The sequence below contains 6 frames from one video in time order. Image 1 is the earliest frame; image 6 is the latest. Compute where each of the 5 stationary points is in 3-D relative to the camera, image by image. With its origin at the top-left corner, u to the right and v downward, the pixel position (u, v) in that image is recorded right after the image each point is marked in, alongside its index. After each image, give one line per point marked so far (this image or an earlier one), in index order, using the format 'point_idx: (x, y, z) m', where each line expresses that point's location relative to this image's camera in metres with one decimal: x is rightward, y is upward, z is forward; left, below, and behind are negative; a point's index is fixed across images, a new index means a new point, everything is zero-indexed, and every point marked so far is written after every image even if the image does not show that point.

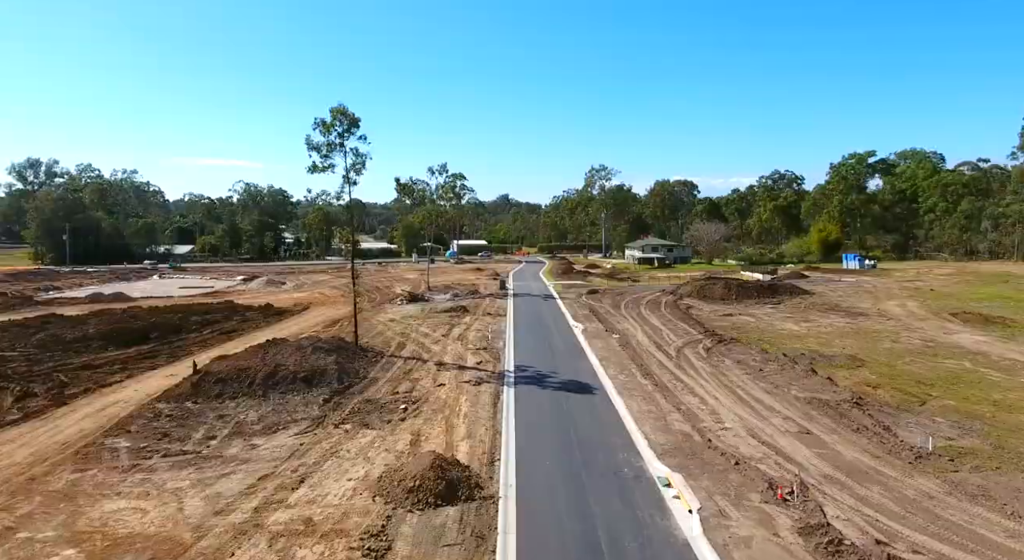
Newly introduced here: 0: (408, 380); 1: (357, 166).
0: (-2.5, -2.5, +13.2) m
1: (-4.8, +3.5, +16.6) m
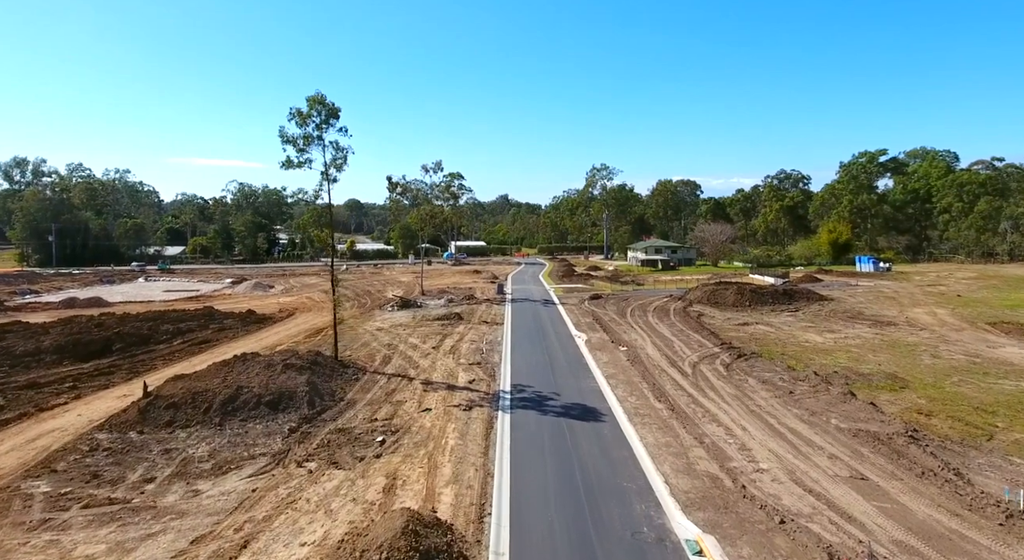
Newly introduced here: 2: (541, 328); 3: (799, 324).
0: (-2.6, -2.7, +11.6) m
1: (-4.9, +3.3, +15.0) m
2: (+1.1, -1.8, +19.8) m
3: (+9.8, -1.5, +18.5) m
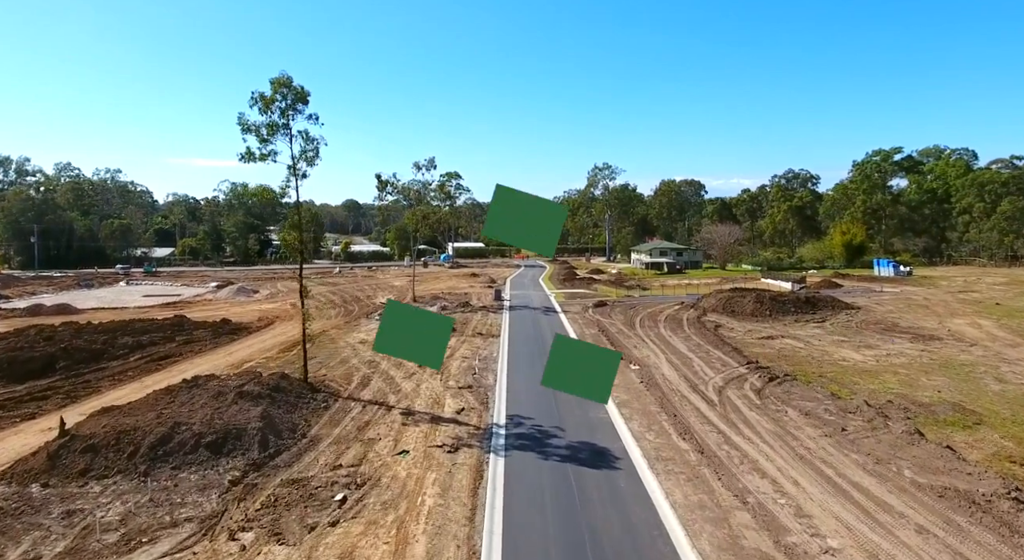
0: (-2.7, -2.9, +9.7) m
1: (-4.9, +3.1, +13.0) m
2: (+1.0, -2.0, +17.9) m
3: (+9.7, -1.8, +16.5) m
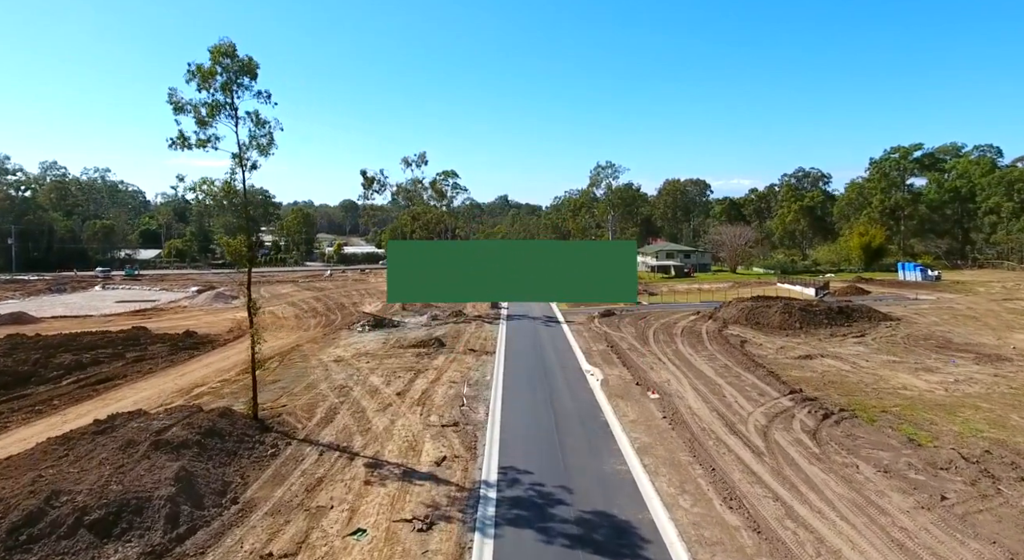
0: (-2.8, -3.2, +7.4) m
1: (-5.0, +2.8, +10.7) m
2: (+0.9, -2.3, +15.6) m
3: (+9.6, -2.0, +14.2) m
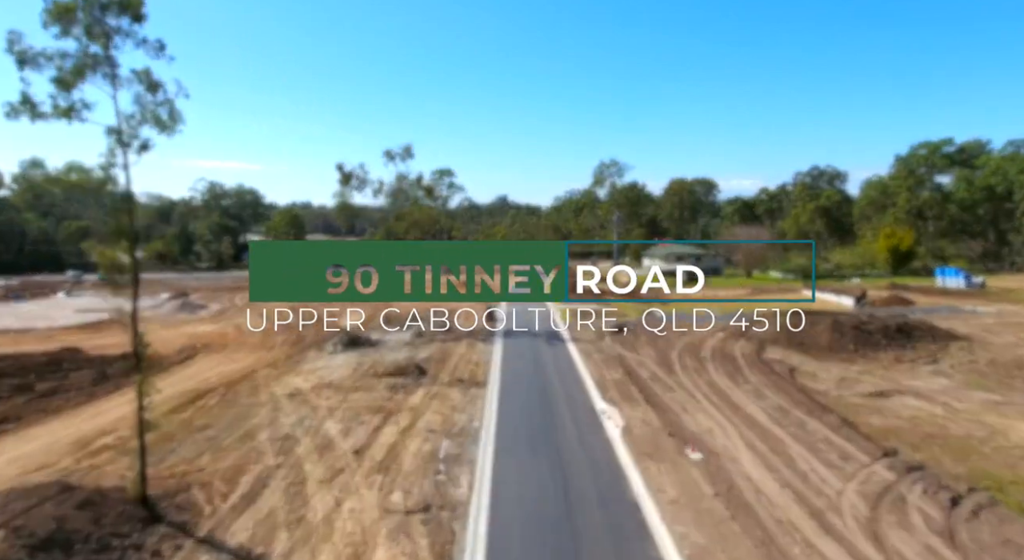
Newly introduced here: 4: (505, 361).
0: (-2.9, -3.5, +4.3) m
1: (-5.1, +2.5, +7.7) m
2: (+0.8, -2.7, +12.5) m
3: (+9.5, -2.4, +11.2) m
4: (-0.2, -2.4, +15.8) m
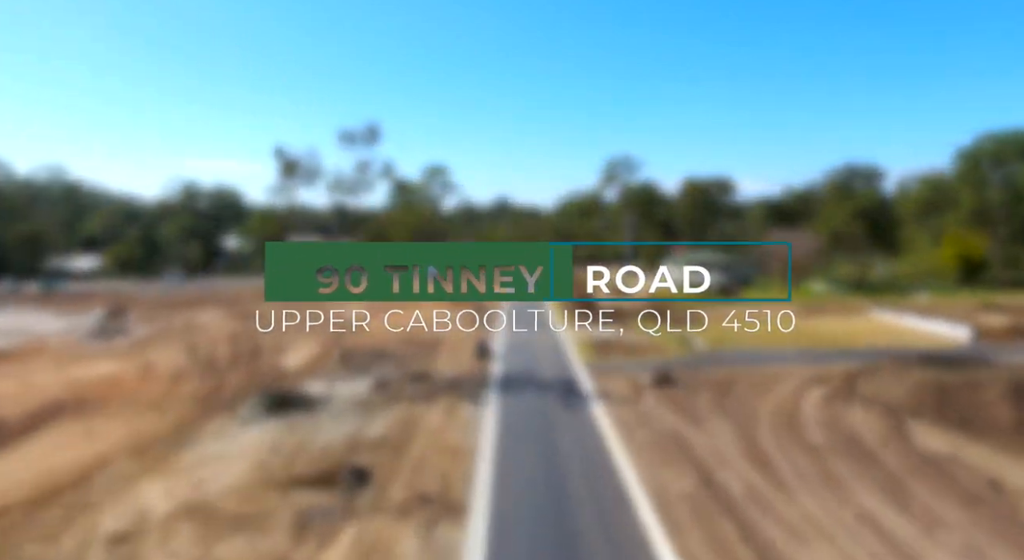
0: (-2.9, -4.2, -1.3) m
1: (-5.1, +1.8, +2.1) m
2: (+0.8, -3.4, +6.9) m
3: (+9.5, -3.1, +5.6) m
4: (-0.2, -3.1, +10.1) m
